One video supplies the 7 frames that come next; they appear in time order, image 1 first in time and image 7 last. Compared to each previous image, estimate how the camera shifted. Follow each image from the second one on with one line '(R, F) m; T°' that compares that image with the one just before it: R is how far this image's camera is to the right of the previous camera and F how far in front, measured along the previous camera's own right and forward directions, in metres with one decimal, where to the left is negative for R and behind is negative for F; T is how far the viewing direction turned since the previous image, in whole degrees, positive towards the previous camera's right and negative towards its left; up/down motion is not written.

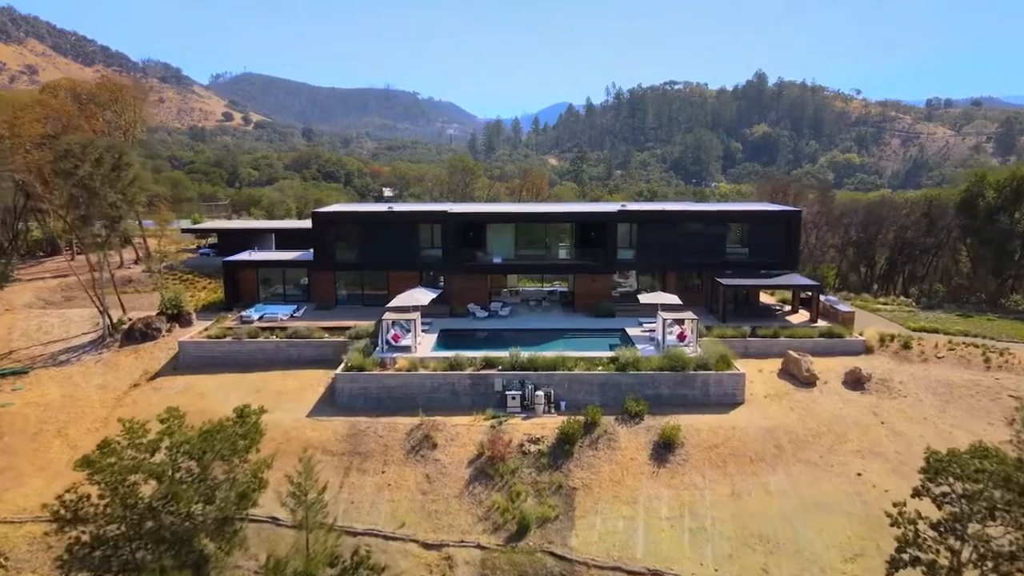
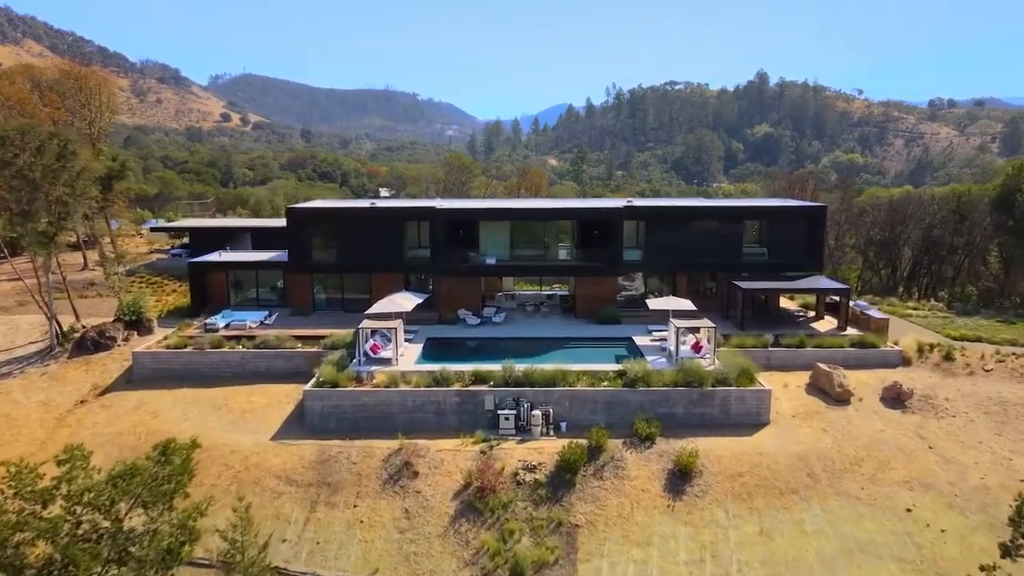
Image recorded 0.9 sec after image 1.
(+0.2, +3.3) m; 0°
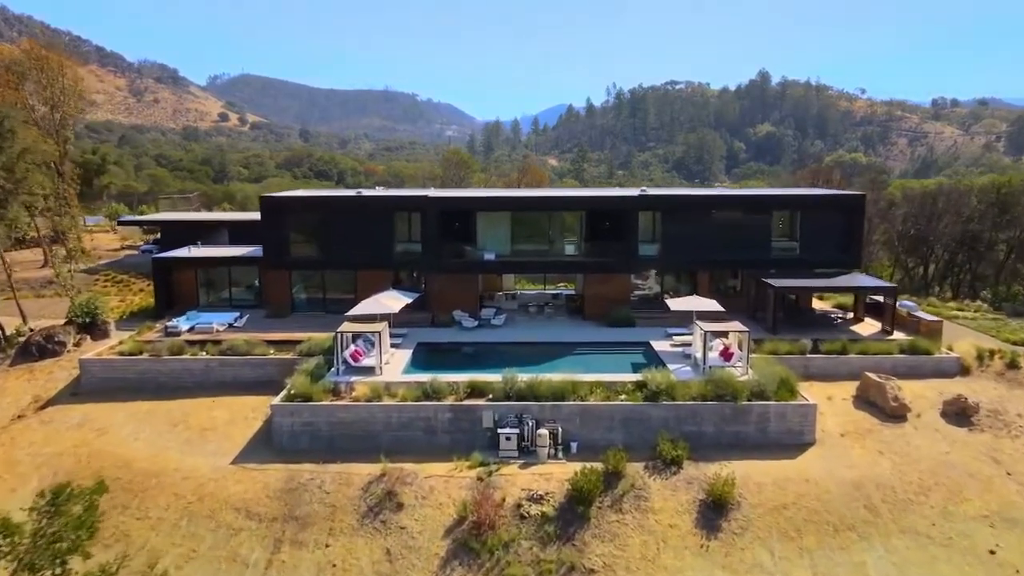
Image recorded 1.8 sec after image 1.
(-0.1, +3.4) m; 0°
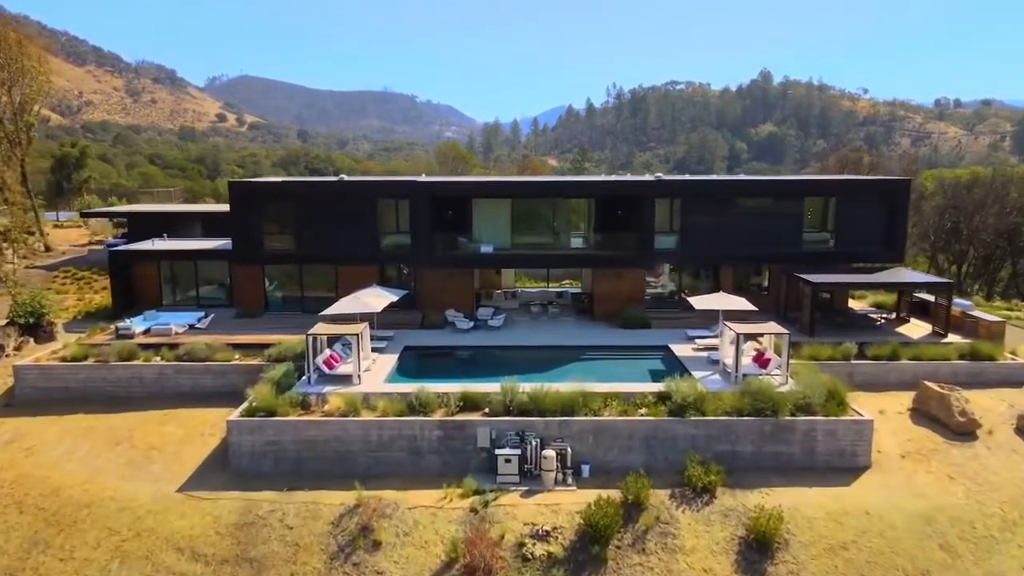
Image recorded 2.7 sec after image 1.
(0.0, +3.2) m; 0°
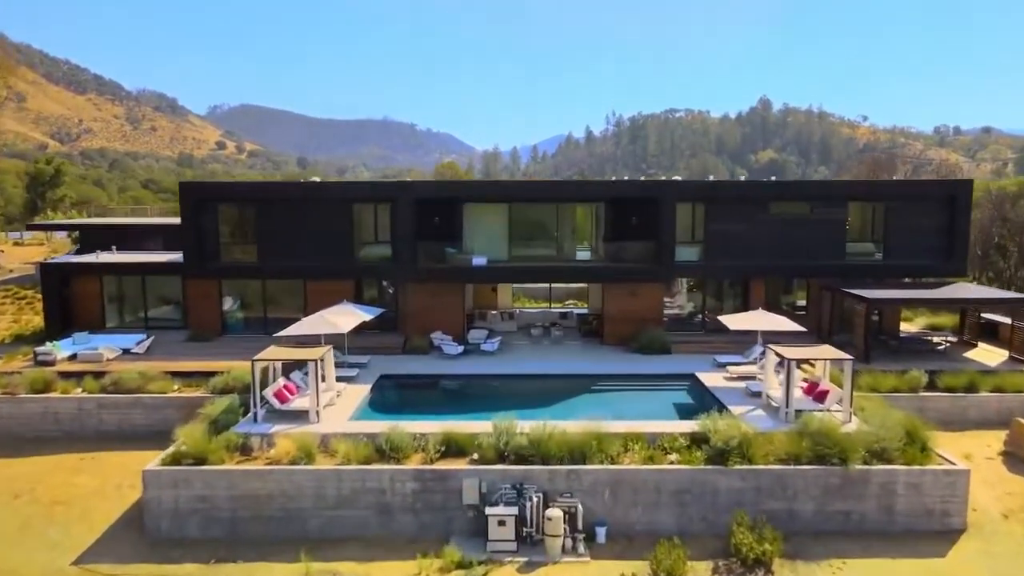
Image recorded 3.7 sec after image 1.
(+0.1, +3.6) m; 0°
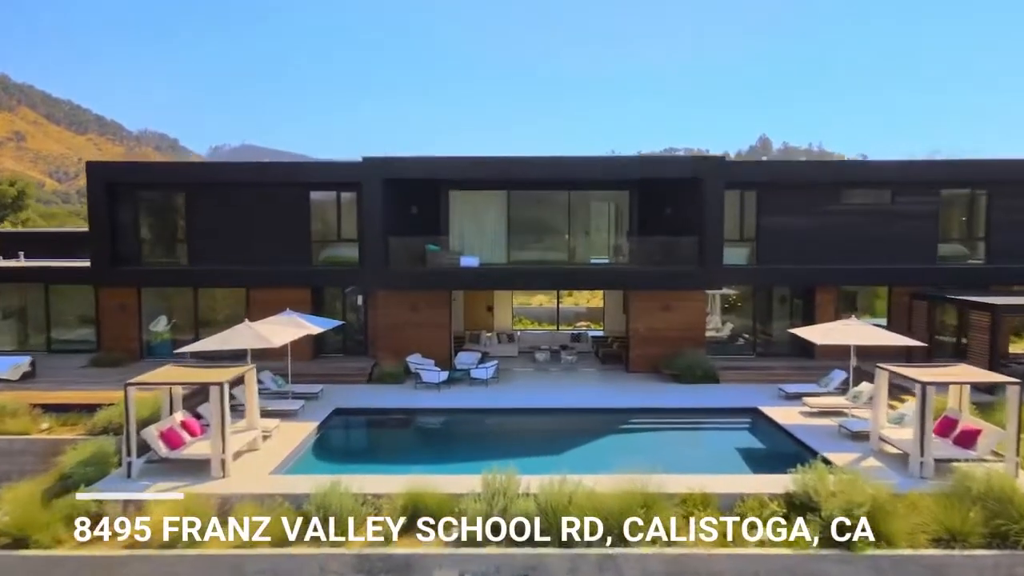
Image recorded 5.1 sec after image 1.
(0.0, +4.9) m; 0°
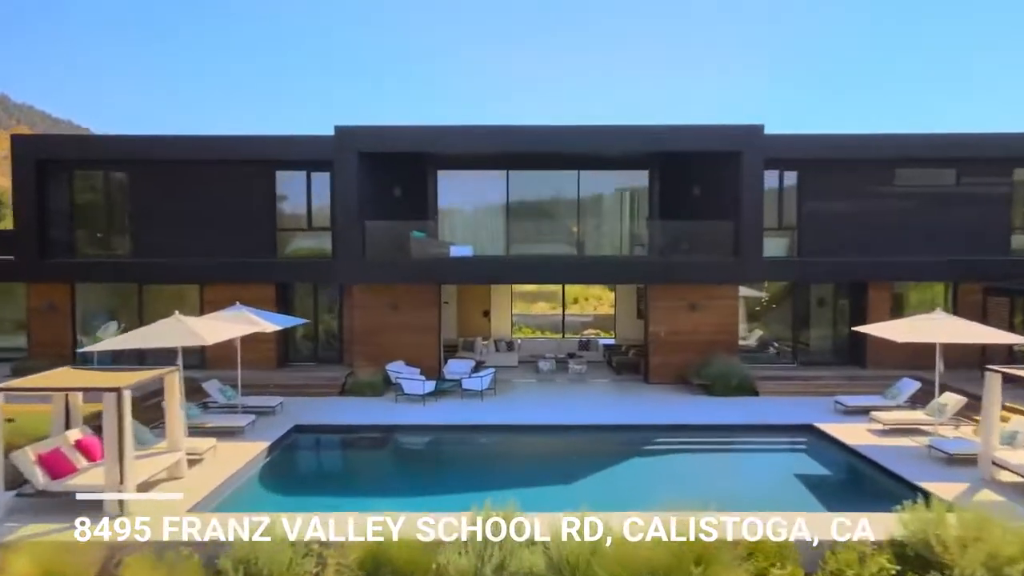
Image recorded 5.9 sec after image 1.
(0.0, +2.6) m; 0°
